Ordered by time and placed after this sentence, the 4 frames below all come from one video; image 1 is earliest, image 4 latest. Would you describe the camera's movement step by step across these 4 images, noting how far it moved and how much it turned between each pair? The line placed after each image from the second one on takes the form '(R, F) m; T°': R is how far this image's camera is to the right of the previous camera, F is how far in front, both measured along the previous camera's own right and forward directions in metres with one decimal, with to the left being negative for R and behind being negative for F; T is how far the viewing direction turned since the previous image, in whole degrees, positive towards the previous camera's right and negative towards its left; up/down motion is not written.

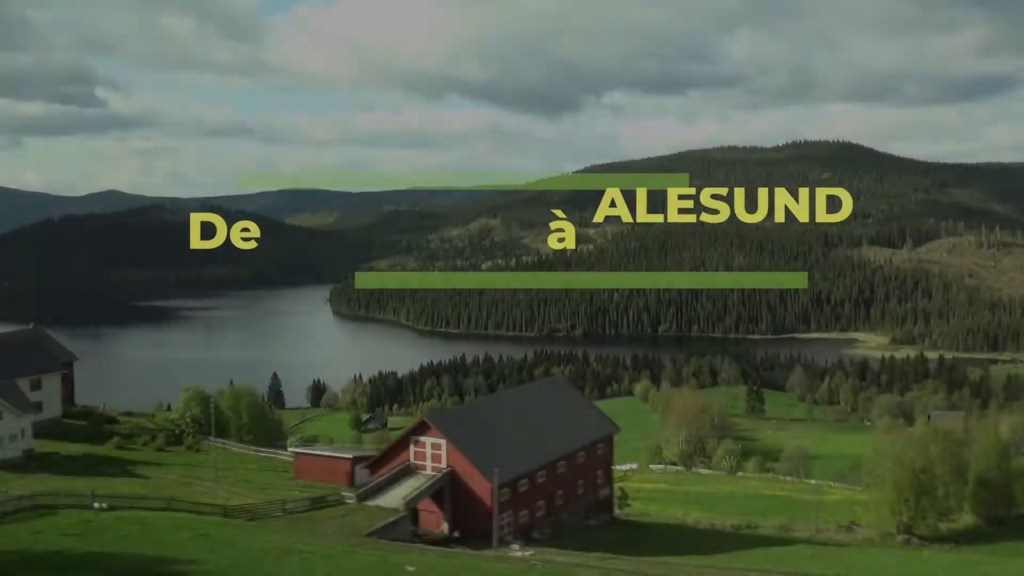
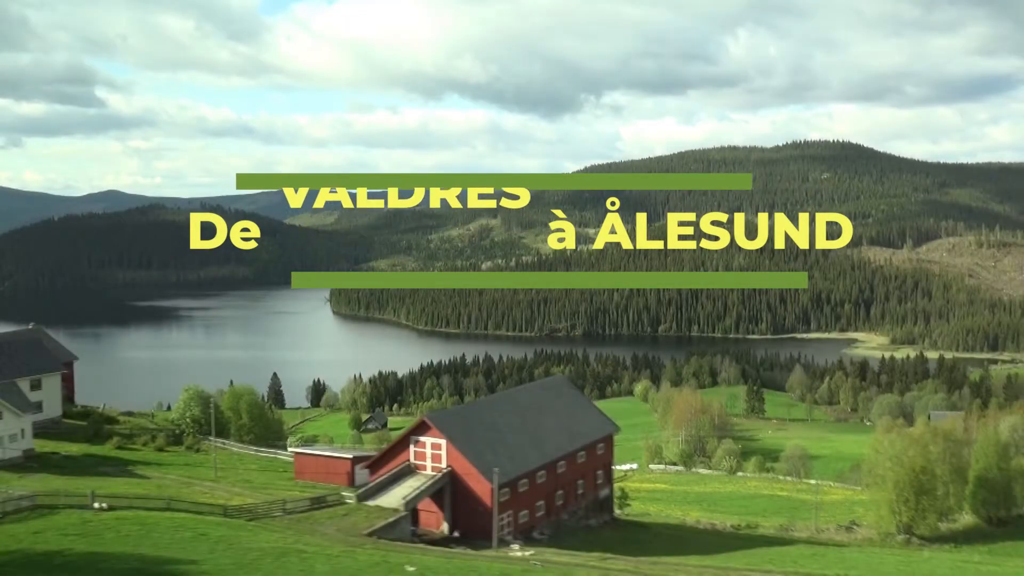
(0.0, 0.0) m; 0°
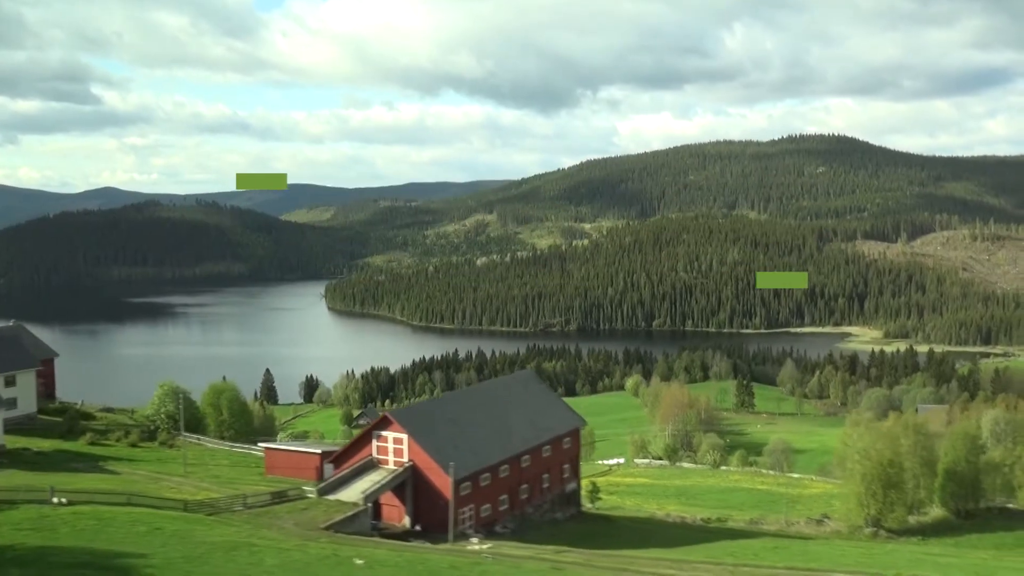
(+1.4, -0.2) m; 0°
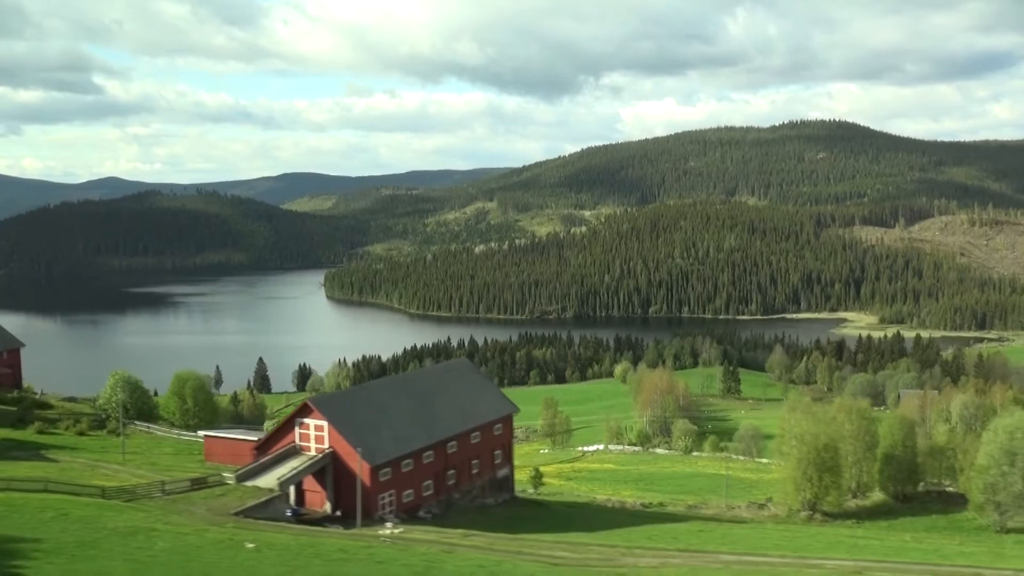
(+3.2, -0.3) m; -1°
